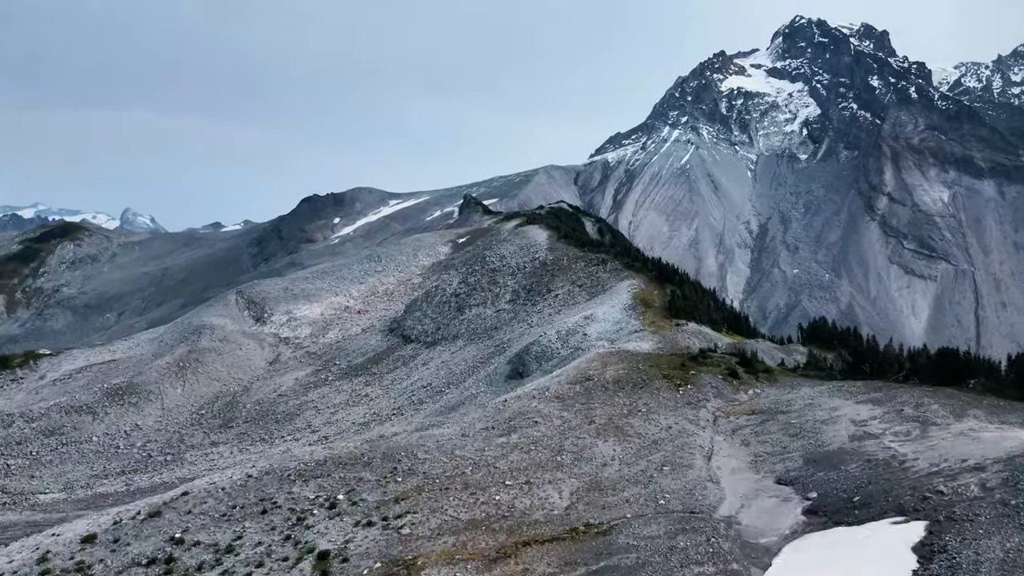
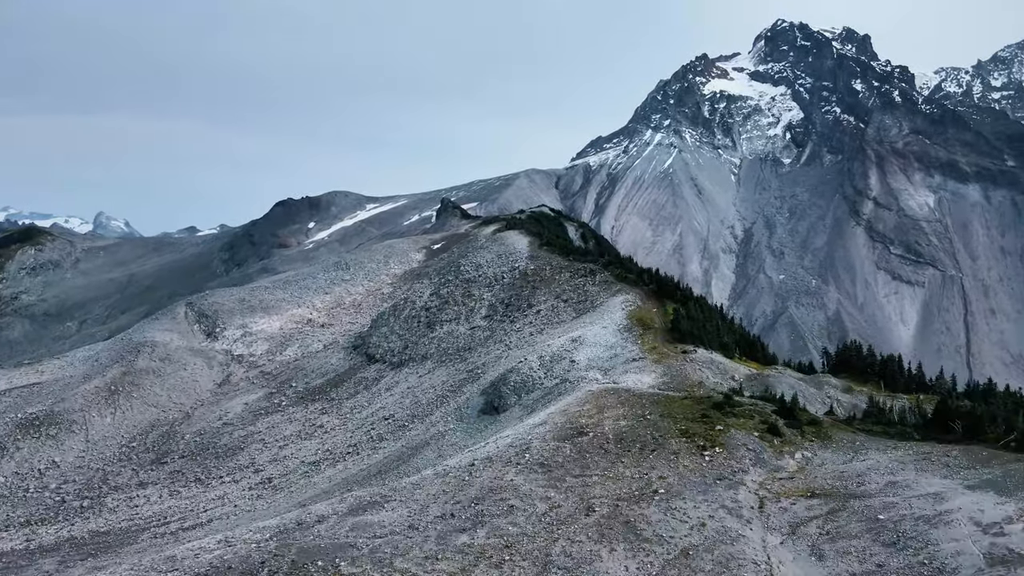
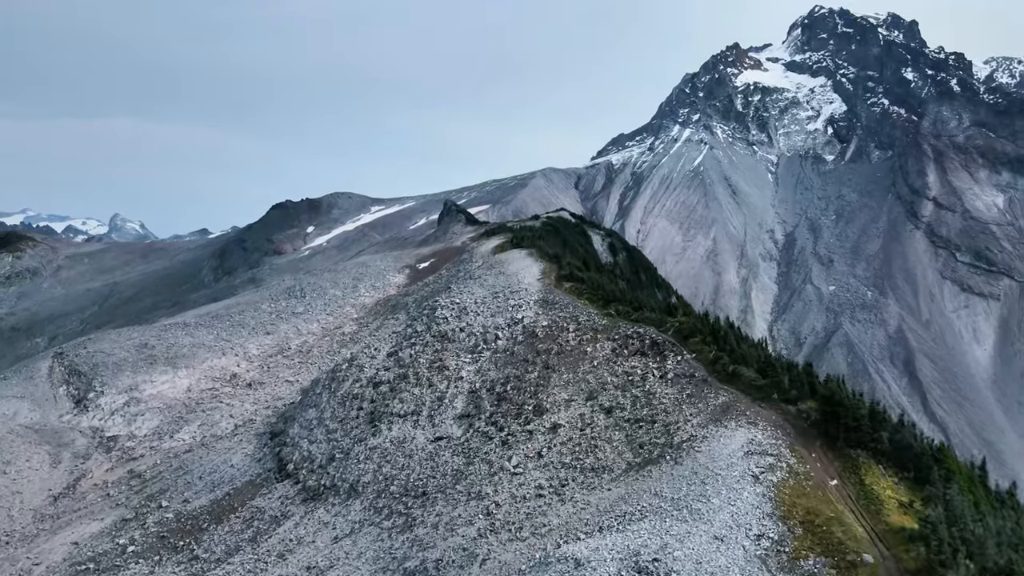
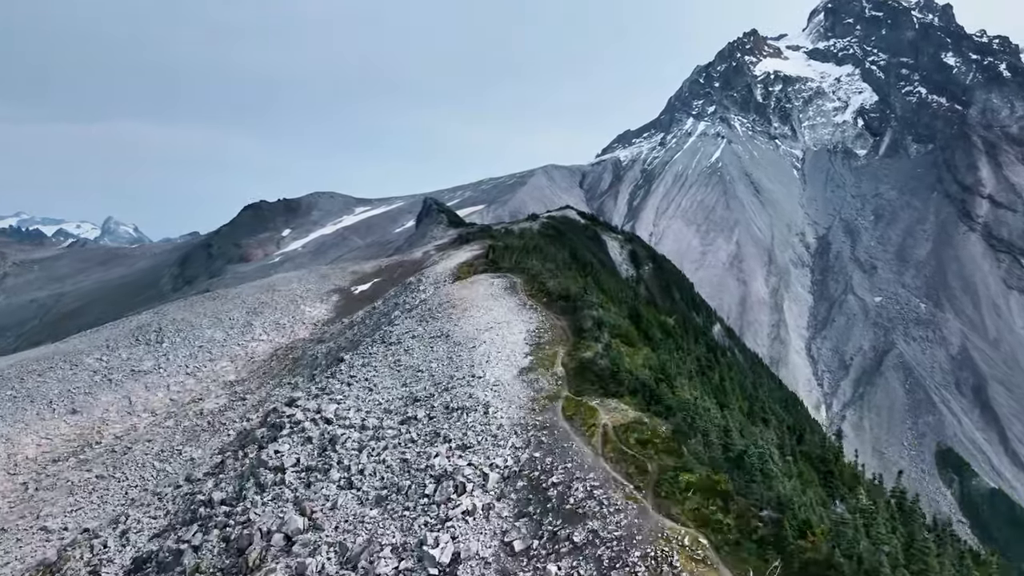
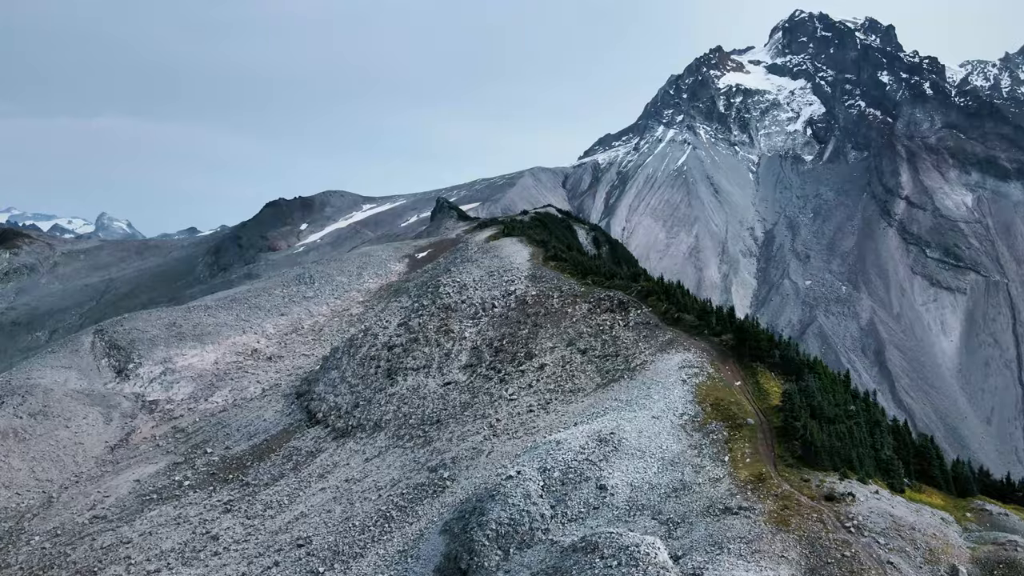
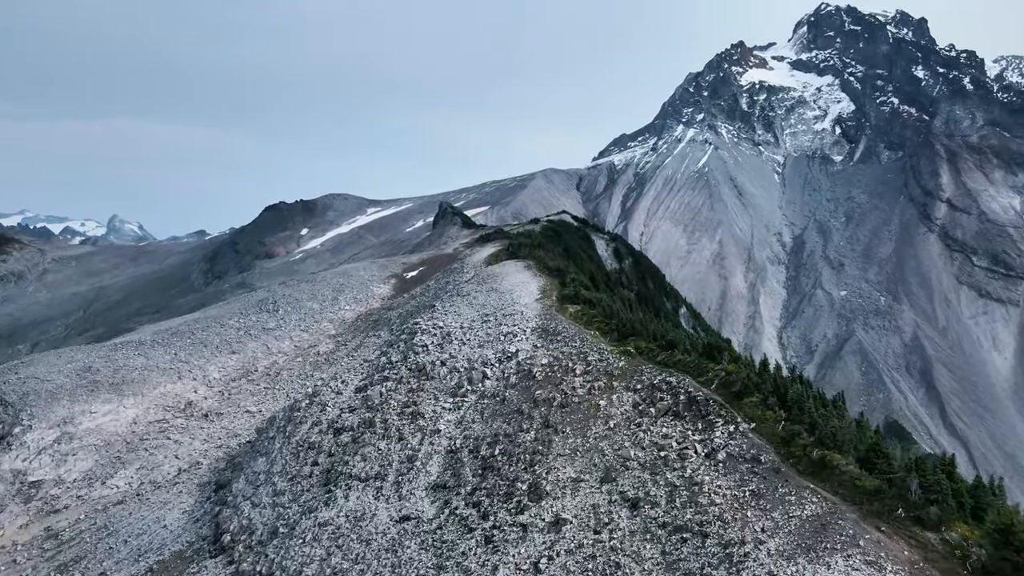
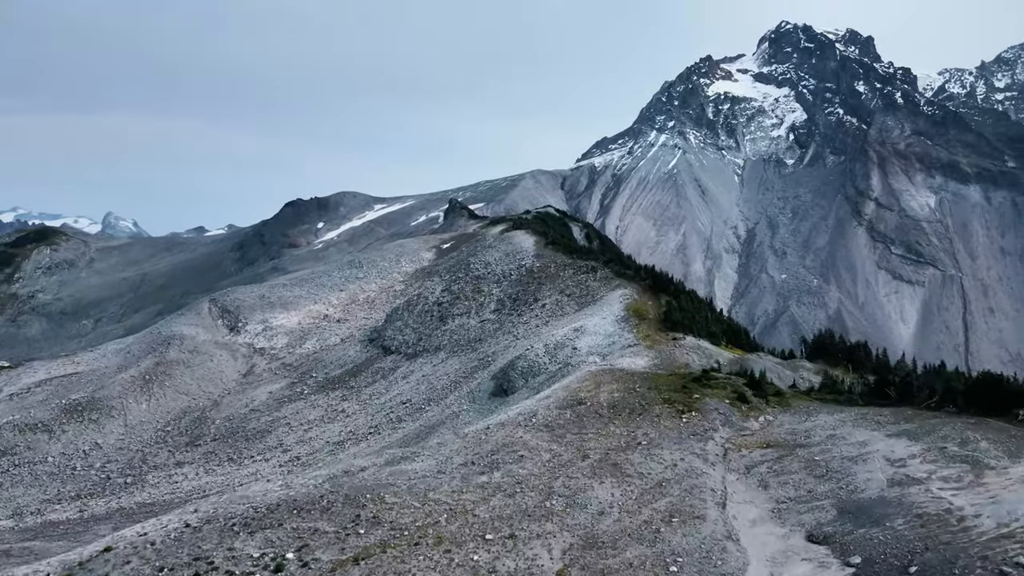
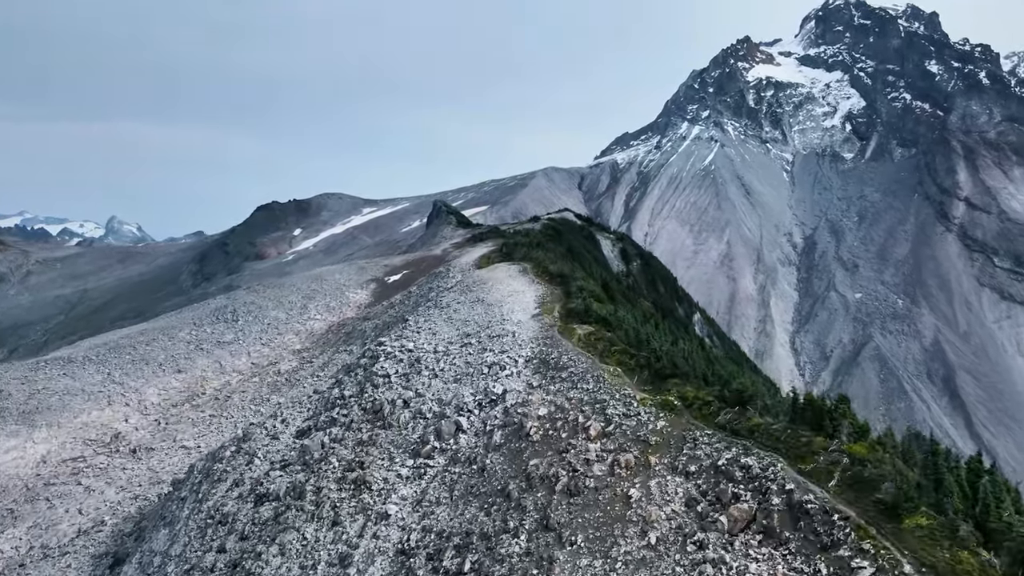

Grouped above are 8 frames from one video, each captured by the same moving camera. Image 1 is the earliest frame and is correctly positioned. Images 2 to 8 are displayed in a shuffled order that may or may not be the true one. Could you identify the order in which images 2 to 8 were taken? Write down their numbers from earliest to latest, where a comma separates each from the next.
7, 2, 5, 3, 6, 8, 4
